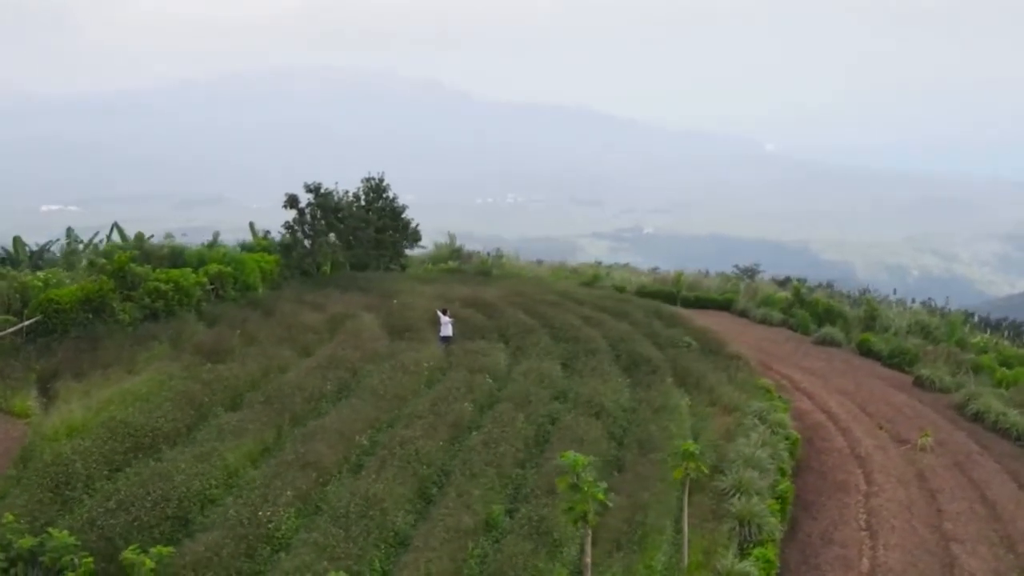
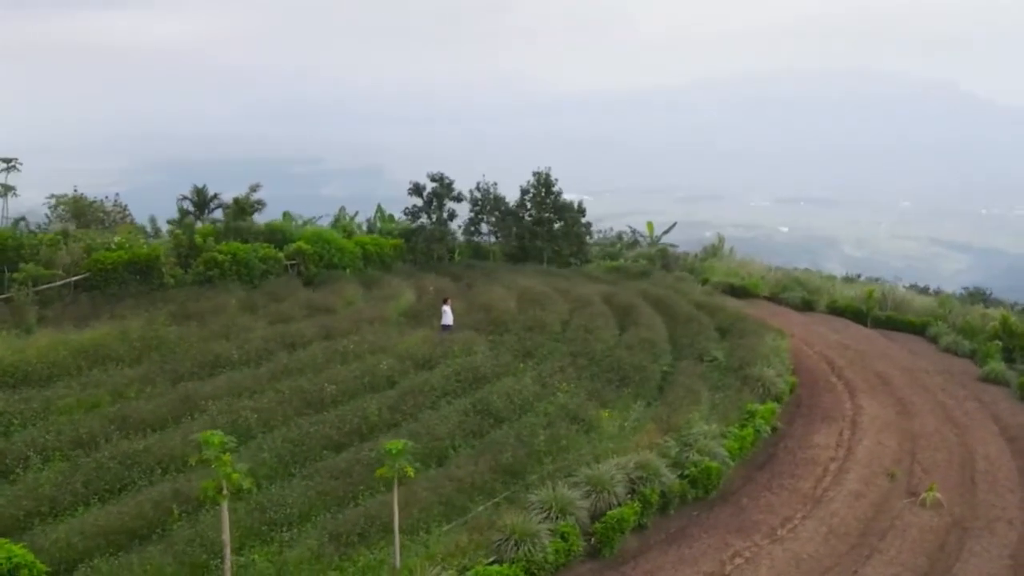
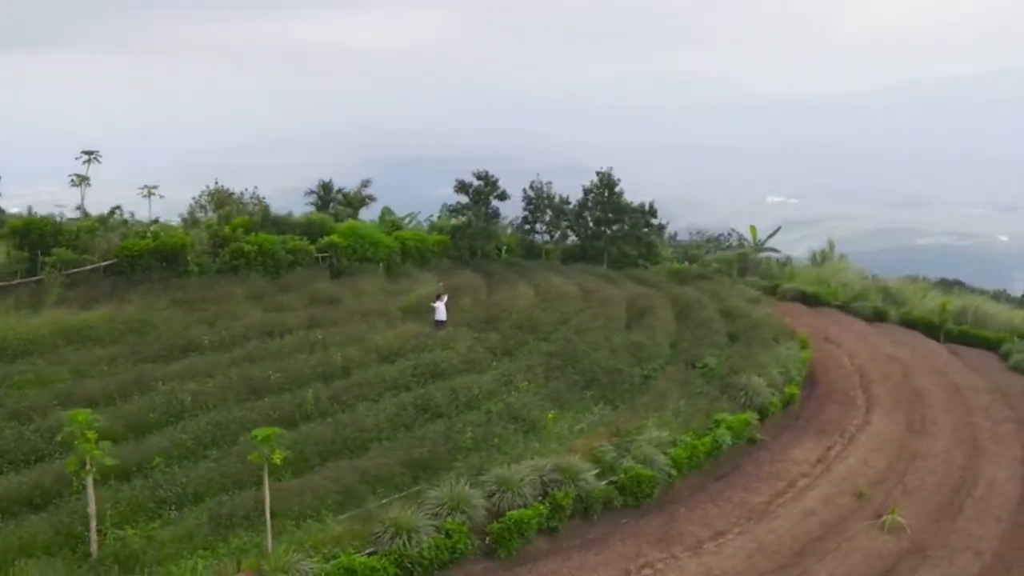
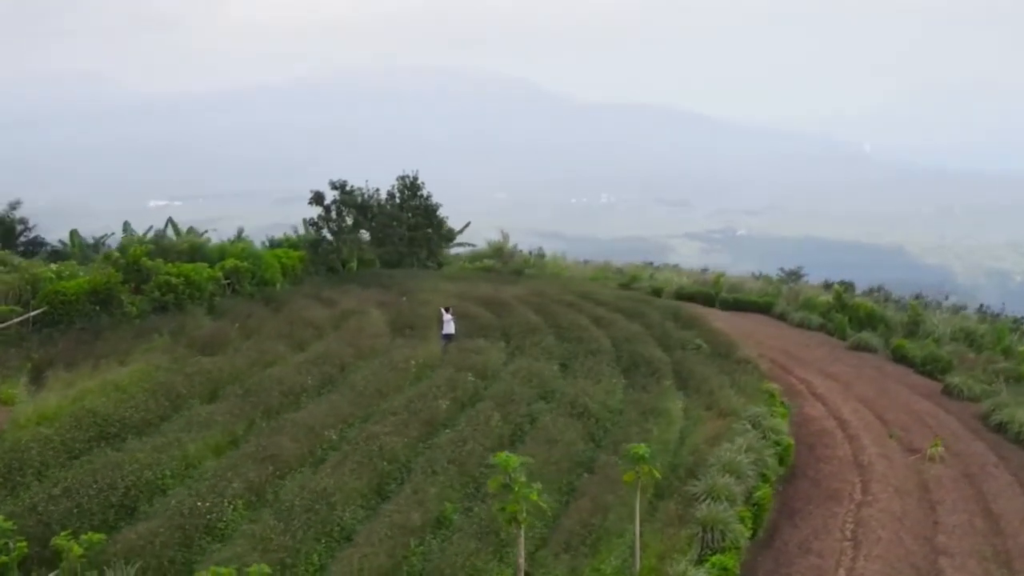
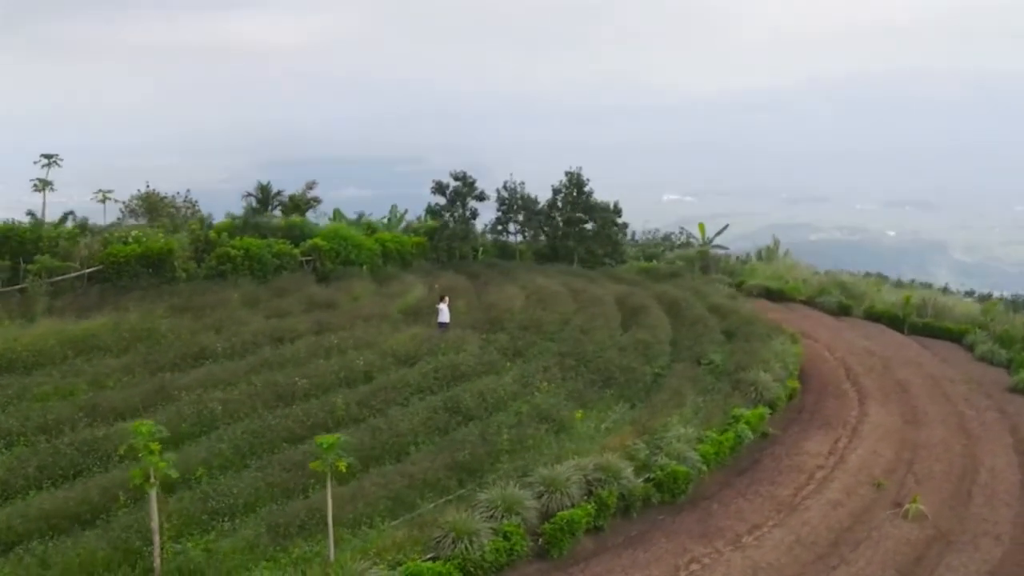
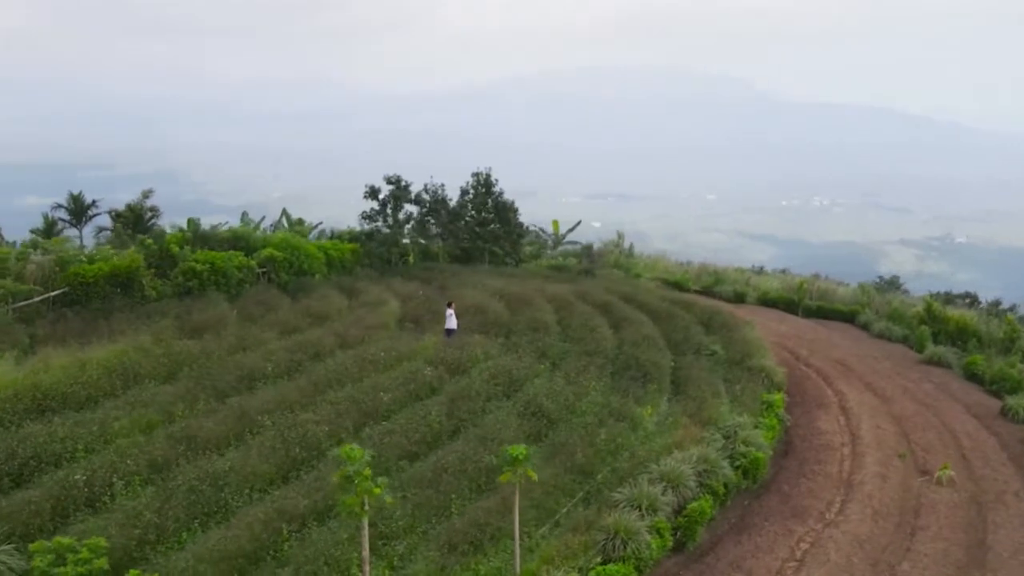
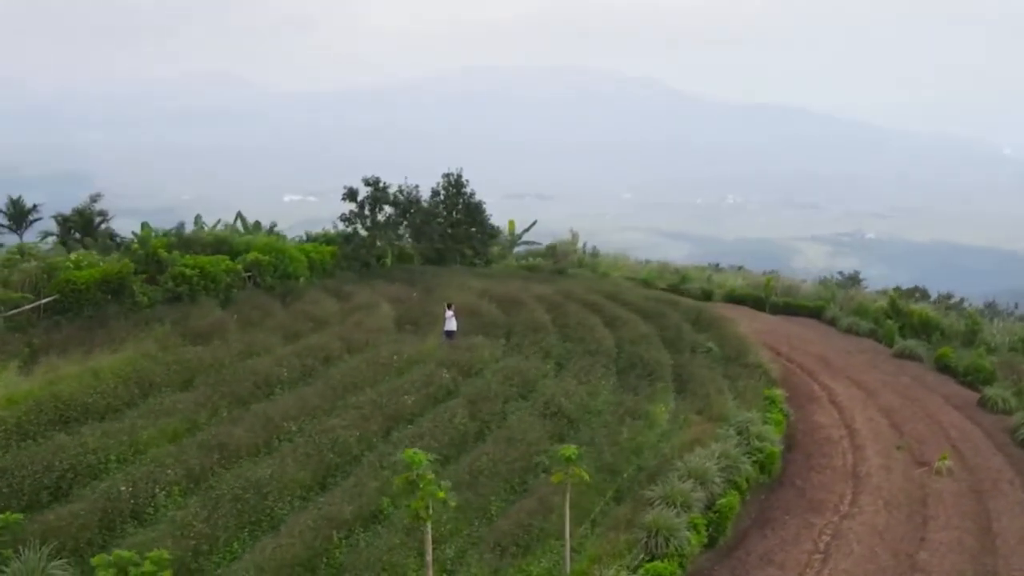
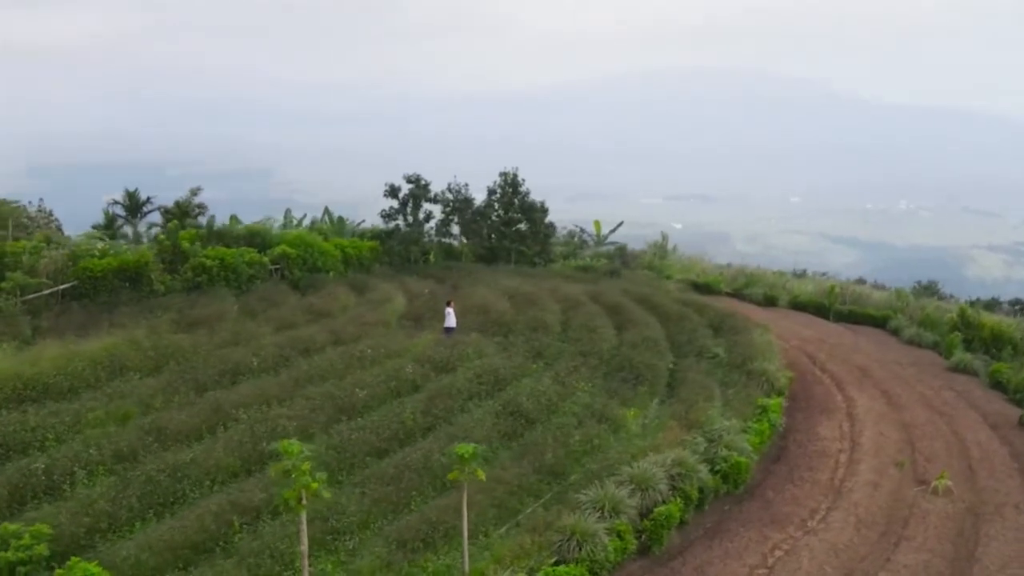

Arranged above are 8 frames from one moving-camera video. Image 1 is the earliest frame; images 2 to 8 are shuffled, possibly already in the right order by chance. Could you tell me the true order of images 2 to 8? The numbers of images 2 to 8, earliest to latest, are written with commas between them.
4, 7, 6, 8, 2, 5, 3
